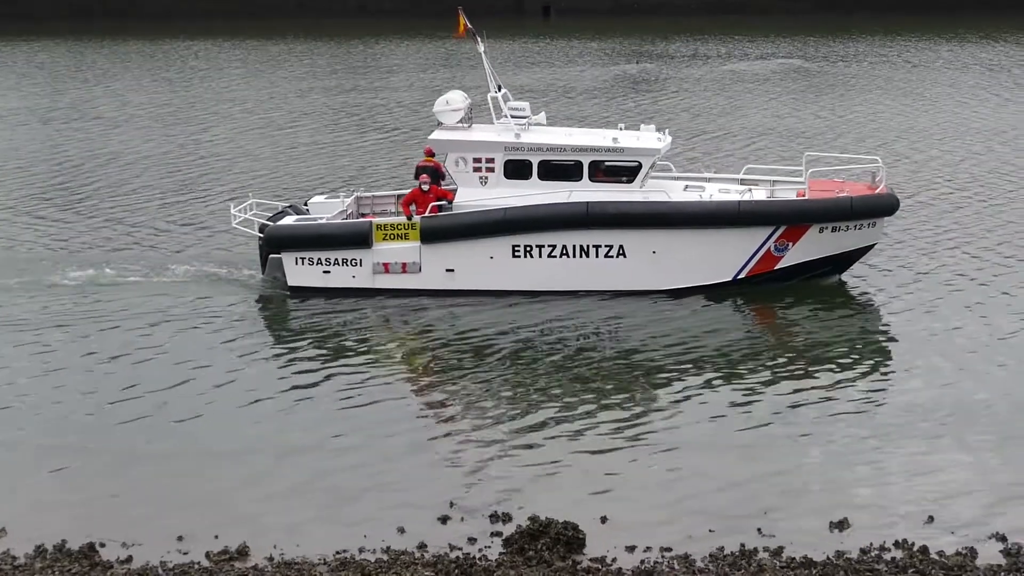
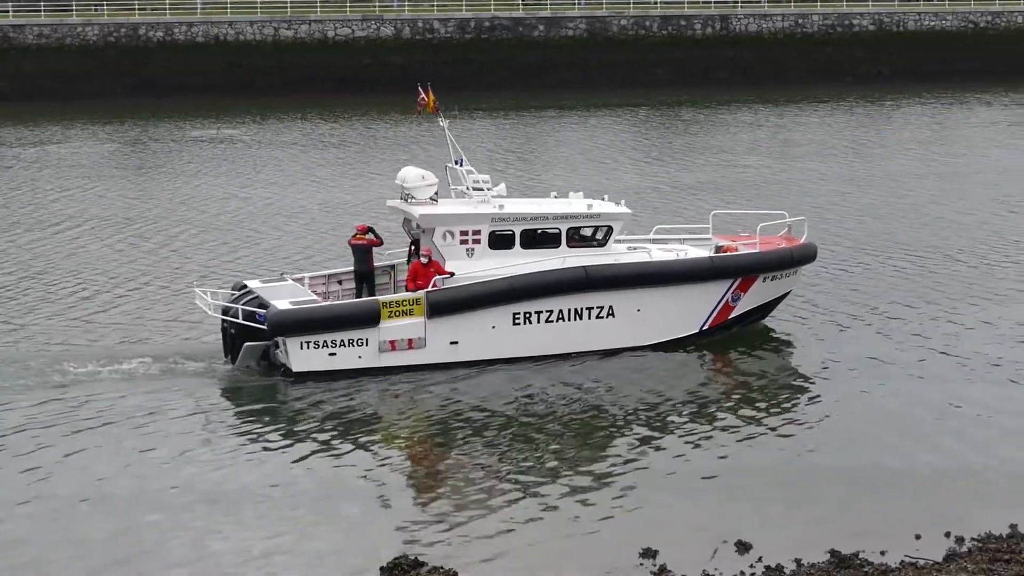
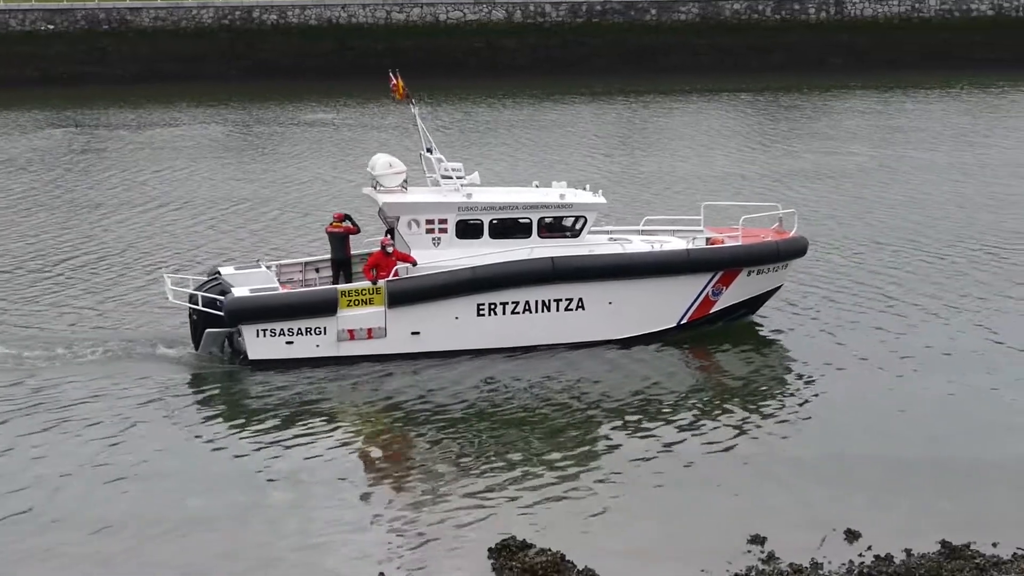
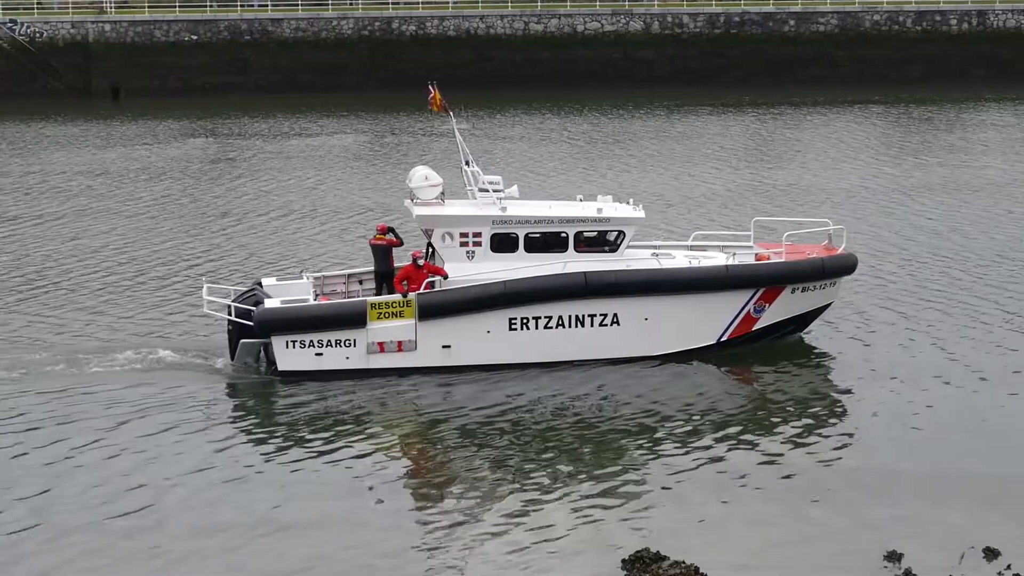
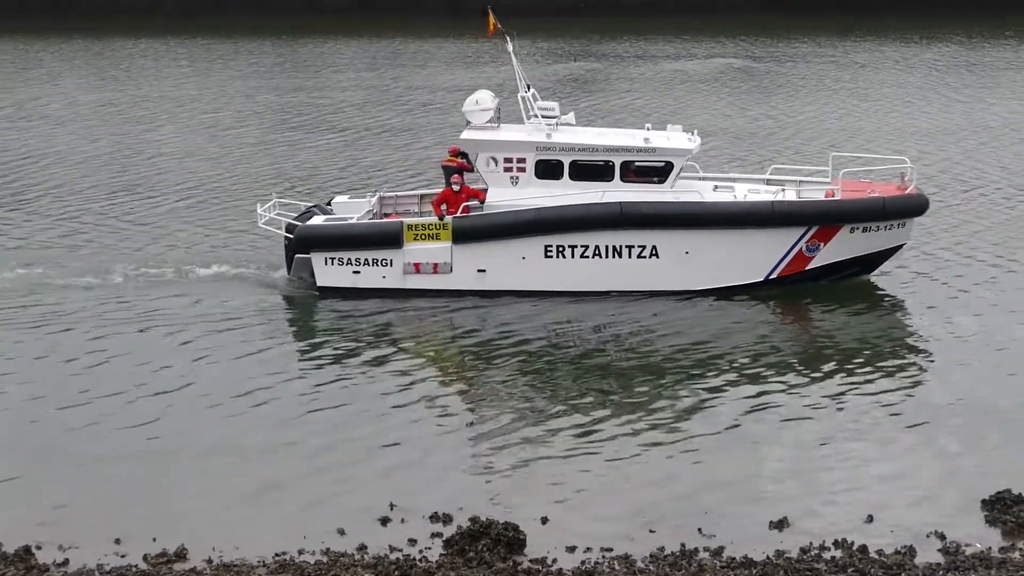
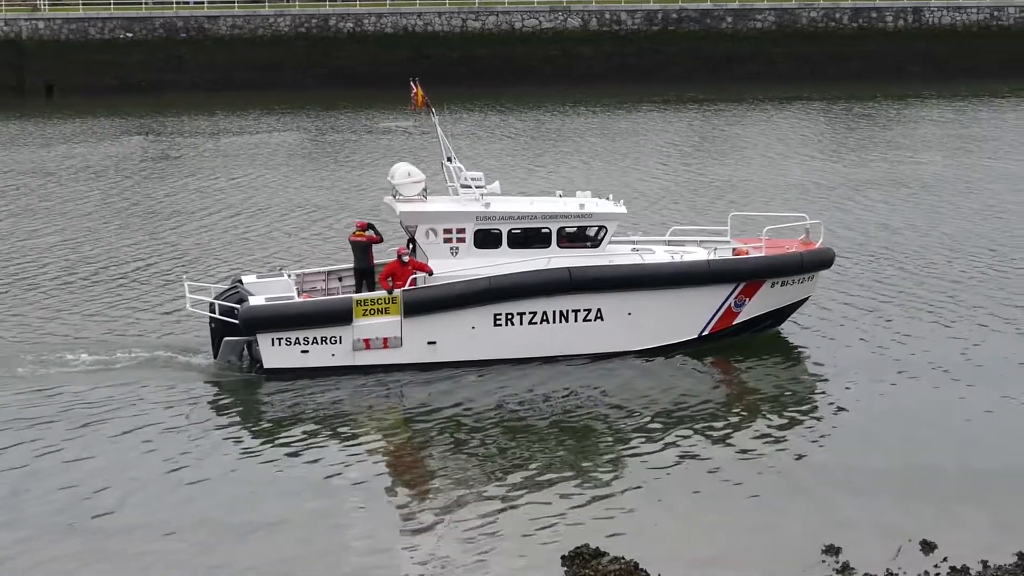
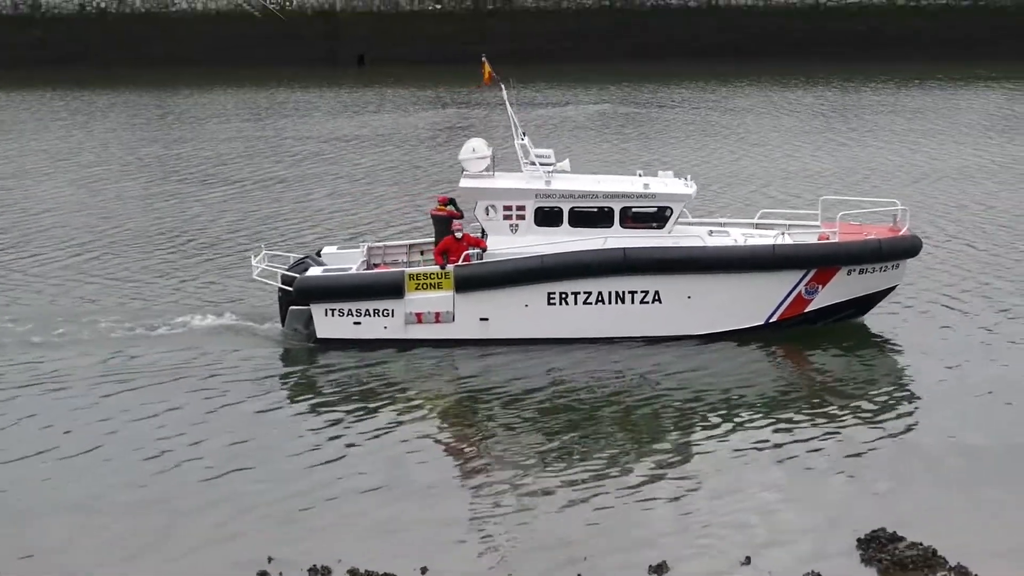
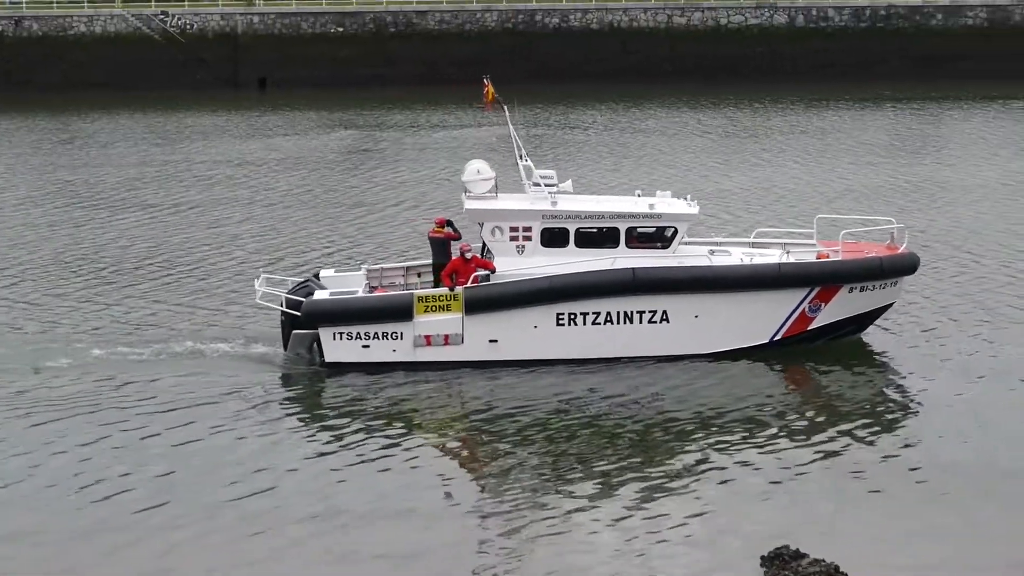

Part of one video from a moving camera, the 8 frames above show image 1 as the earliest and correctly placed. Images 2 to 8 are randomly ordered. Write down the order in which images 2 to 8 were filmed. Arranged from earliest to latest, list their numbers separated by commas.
5, 7, 8, 4, 6, 3, 2
